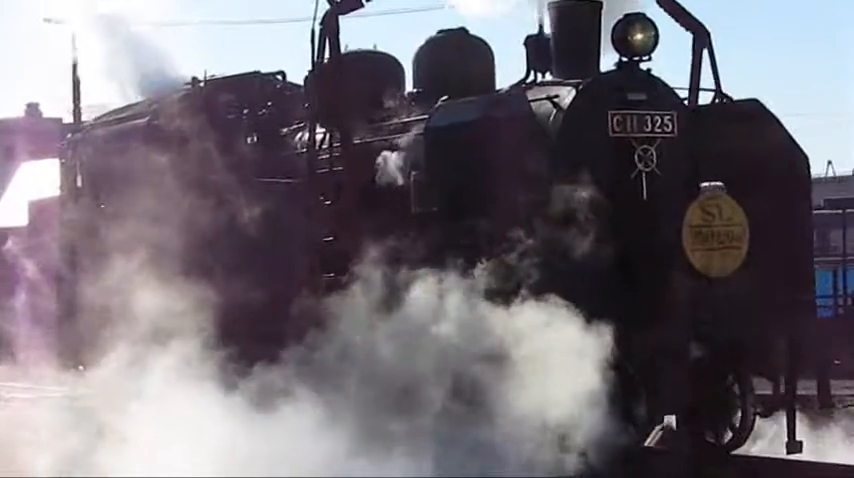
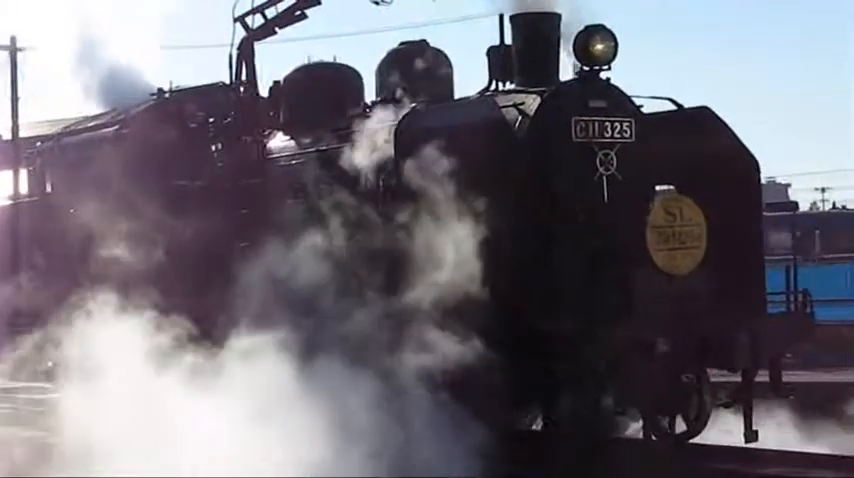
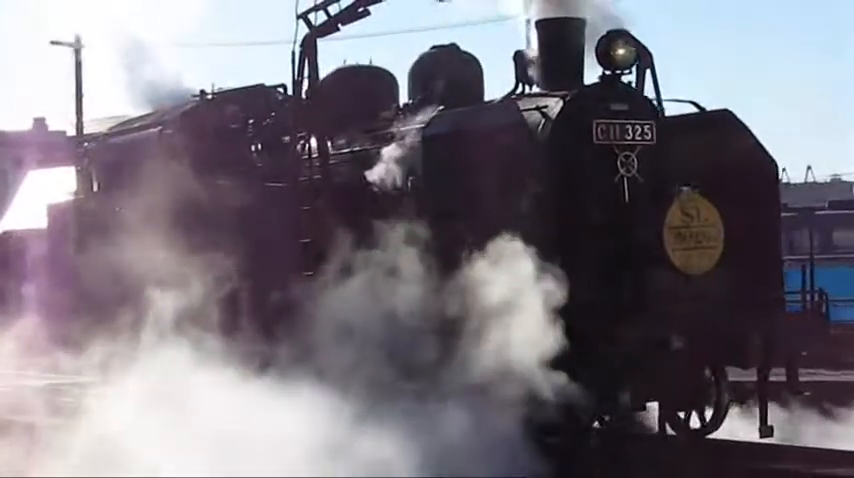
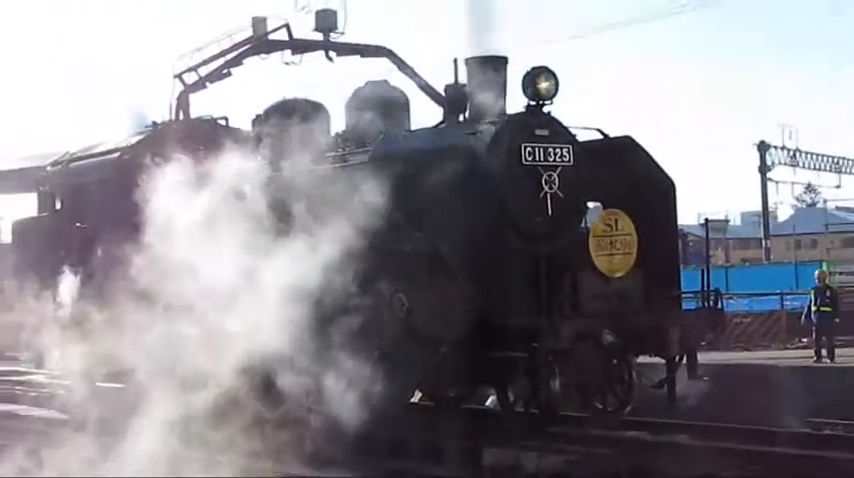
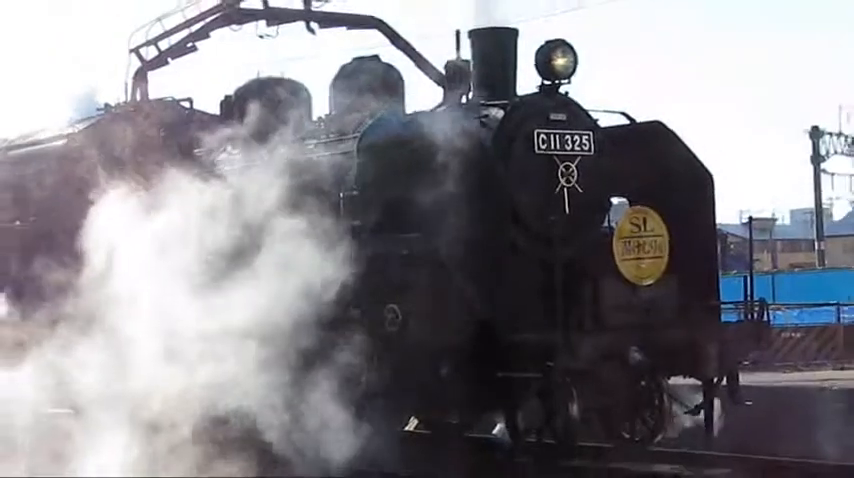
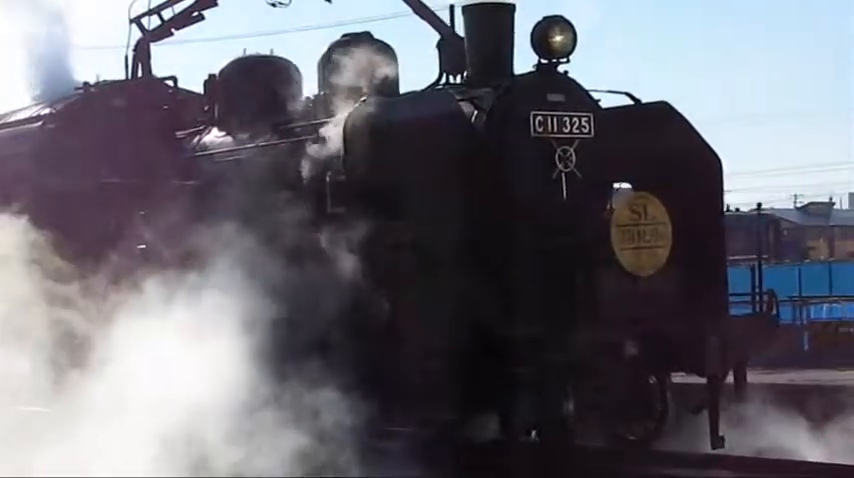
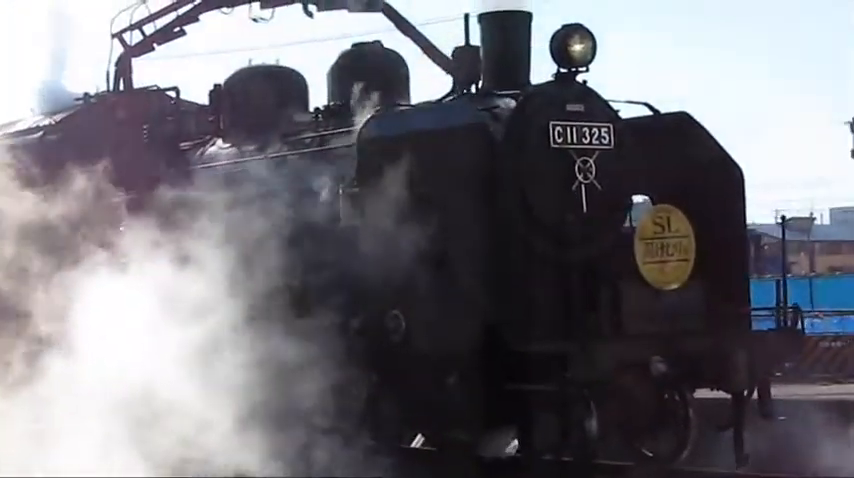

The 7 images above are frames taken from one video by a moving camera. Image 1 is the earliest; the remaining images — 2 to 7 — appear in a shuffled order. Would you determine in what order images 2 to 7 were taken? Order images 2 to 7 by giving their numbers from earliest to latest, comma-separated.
3, 2, 6, 7, 5, 4
